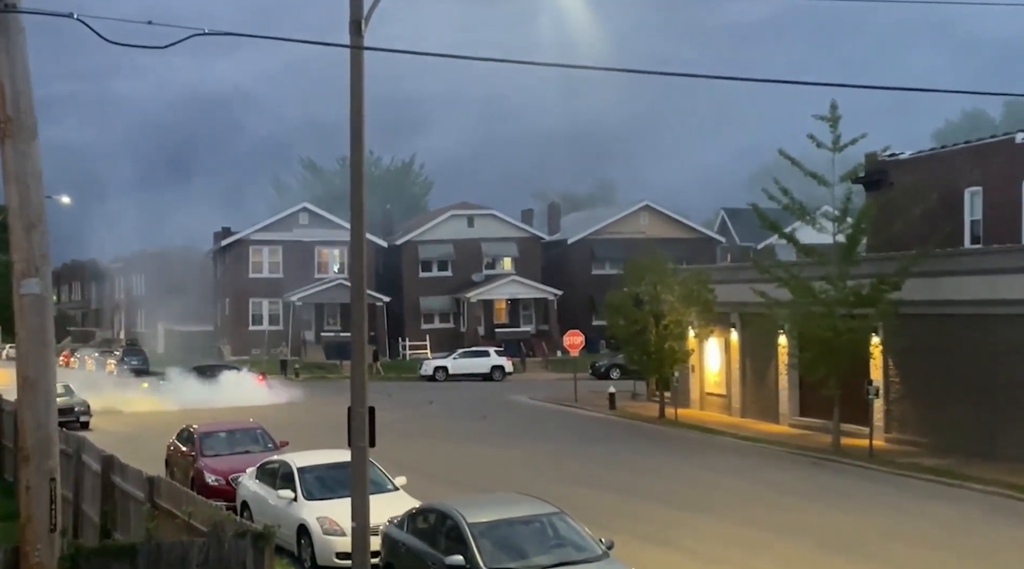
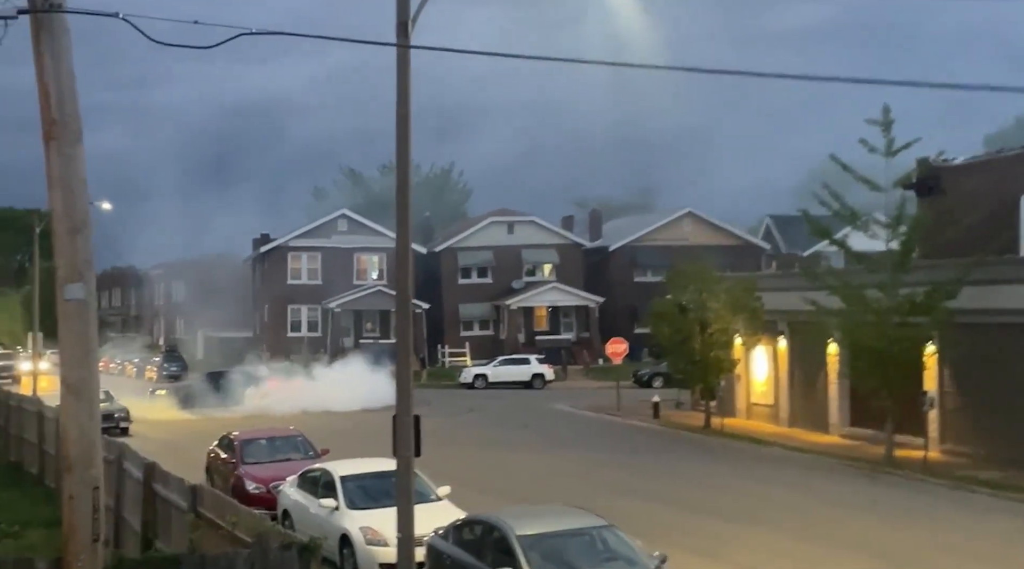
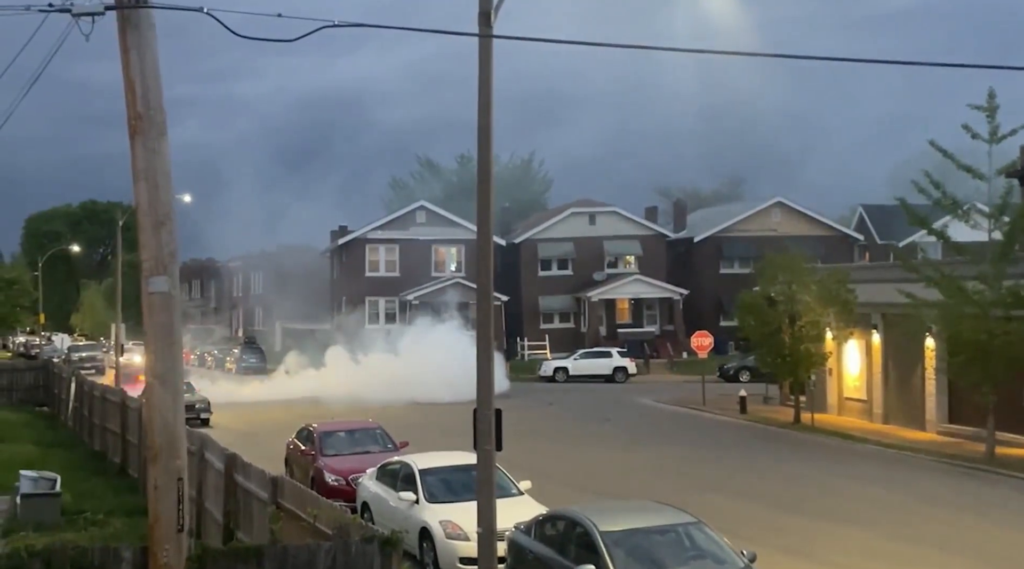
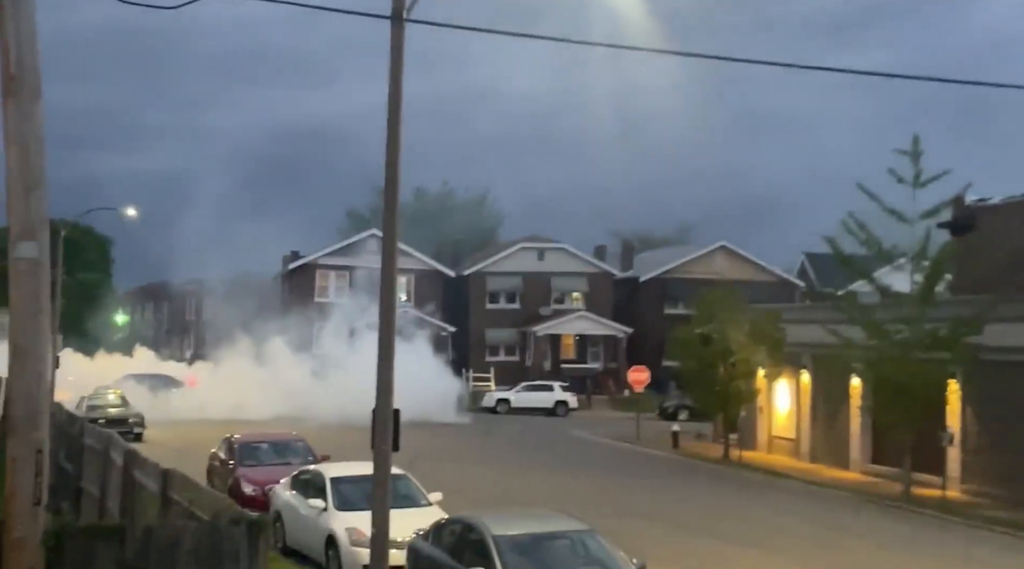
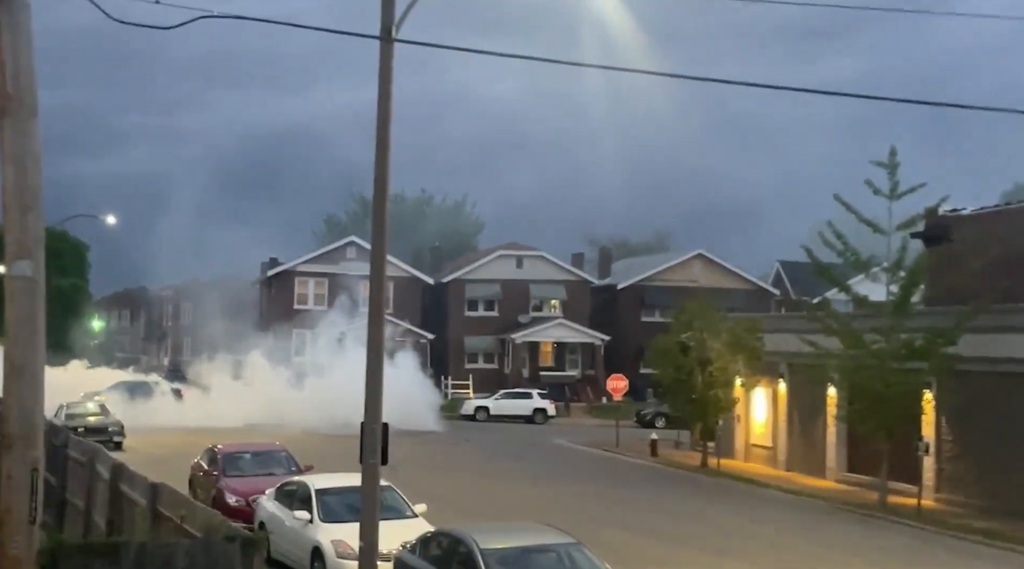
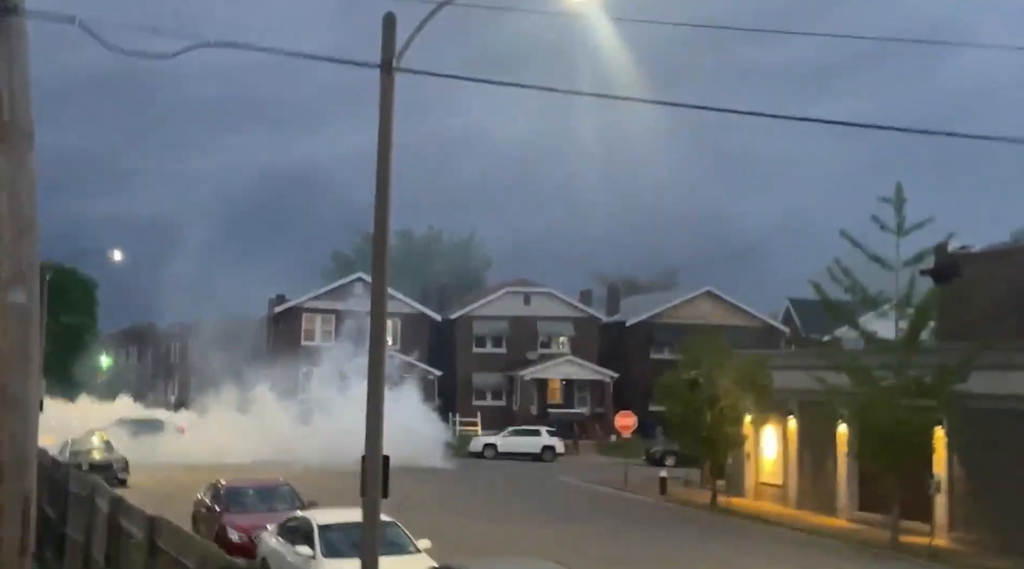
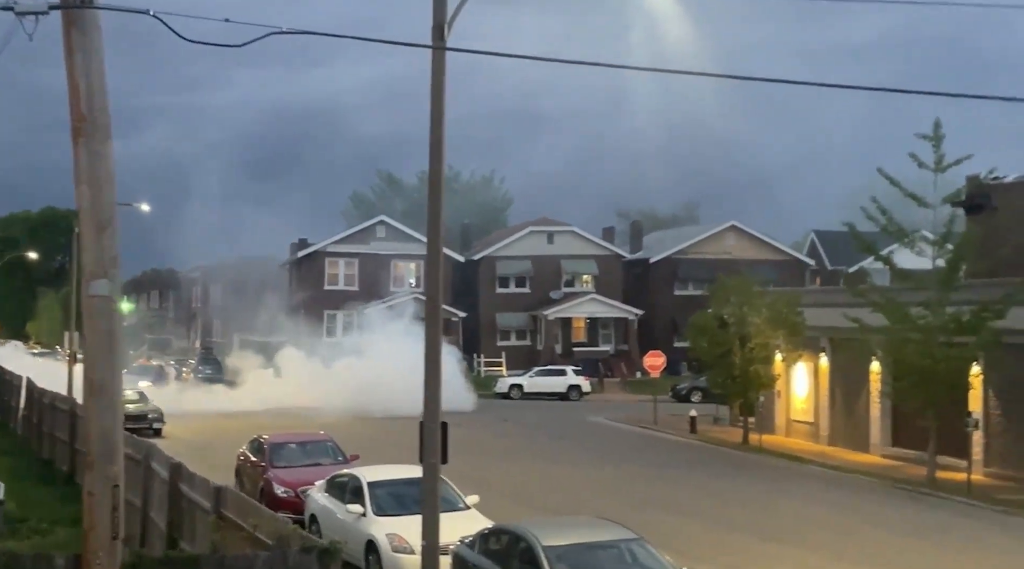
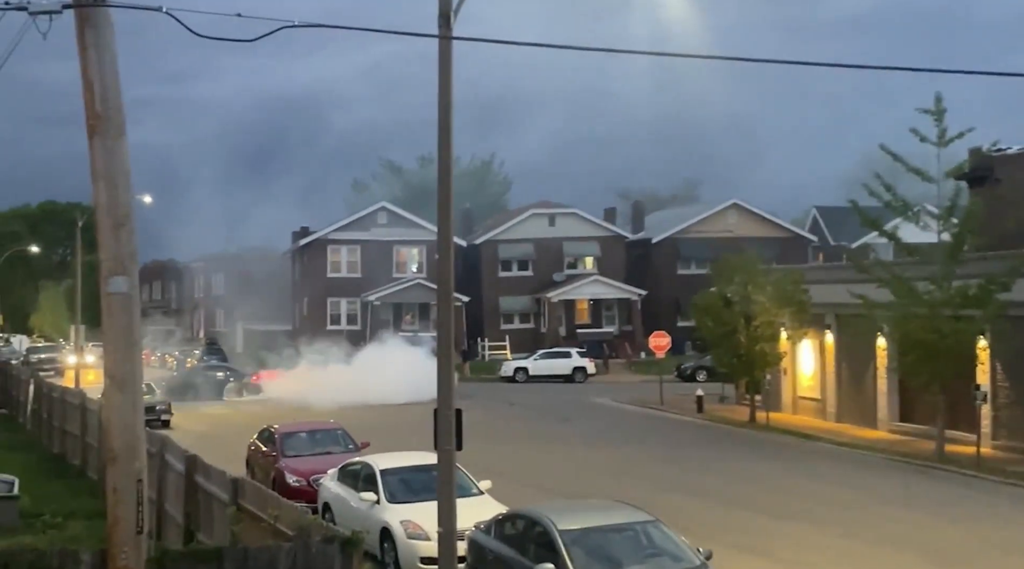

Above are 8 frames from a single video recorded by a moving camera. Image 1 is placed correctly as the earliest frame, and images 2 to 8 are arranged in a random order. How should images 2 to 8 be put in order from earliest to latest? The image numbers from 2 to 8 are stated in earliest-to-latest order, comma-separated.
2, 8, 3, 7, 5, 6, 4
